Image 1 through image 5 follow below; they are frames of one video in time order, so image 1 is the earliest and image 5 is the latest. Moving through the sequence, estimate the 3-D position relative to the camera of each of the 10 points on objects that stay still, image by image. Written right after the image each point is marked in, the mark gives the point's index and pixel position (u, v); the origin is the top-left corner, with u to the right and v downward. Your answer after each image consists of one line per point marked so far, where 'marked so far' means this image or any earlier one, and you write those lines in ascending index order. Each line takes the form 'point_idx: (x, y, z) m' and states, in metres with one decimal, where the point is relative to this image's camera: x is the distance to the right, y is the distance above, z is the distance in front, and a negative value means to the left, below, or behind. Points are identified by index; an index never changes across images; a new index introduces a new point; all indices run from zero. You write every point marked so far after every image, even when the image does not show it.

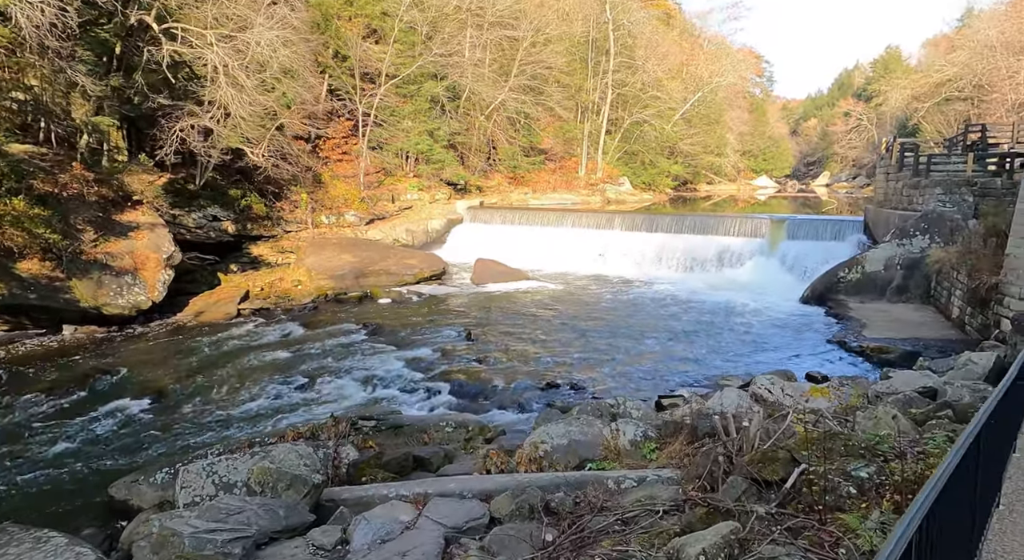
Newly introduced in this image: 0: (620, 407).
0: (+1.0, -1.2, +6.2) m
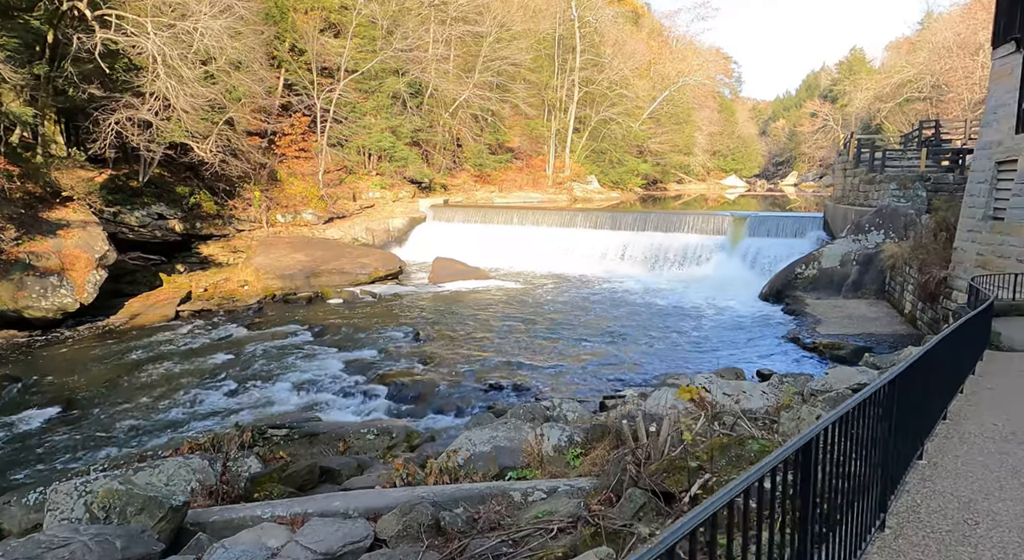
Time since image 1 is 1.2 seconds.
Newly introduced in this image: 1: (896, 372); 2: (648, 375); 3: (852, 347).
0: (+0.4, -1.2, +5.9) m
1: (+2.0, -0.5, +3.4) m
2: (+1.7, -1.2, +8.3) m
3: (+4.7, -0.9, +9.1) m
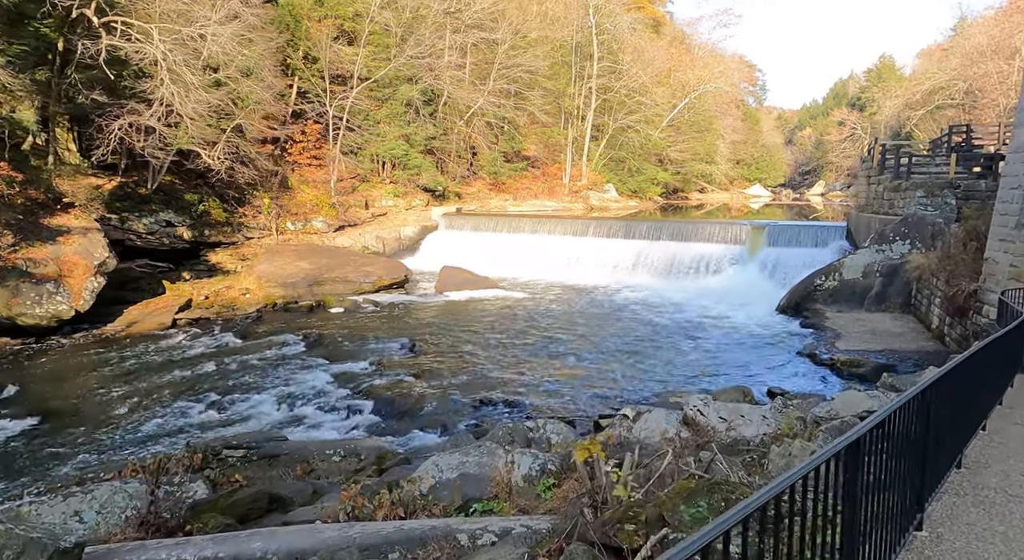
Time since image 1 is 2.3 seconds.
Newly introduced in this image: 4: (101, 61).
0: (+0.2, -1.3, +5.5) m
1: (+1.8, -0.5, +2.9) m
2: (+1.6, -1.3, +7.8) m
3: (+4.7, -1.1, +8.5) m
4: (-7.8, +4.2, +12.5) m
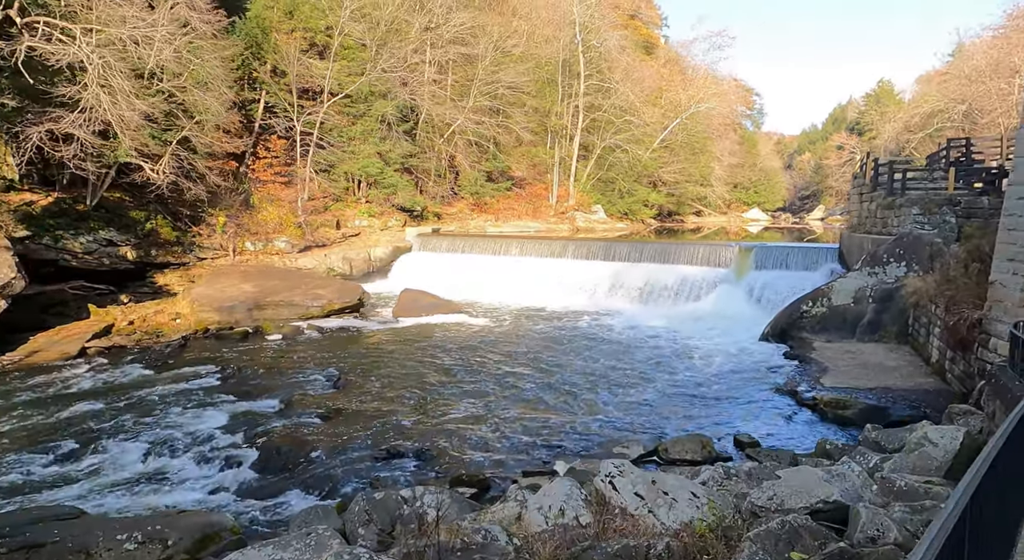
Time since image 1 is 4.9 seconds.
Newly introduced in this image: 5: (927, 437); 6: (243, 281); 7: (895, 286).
0: (-0.6, -1.4, +4.2) m
1: (+0.9, -0.6, +1.7) m
2: (+0.8, -1.6, +6.5) m
3: (+3.8, -1.4, +7.2) m
4: (-8.6, +3.8, +11.4) m
5: (+2.9, -1.2, +4.6) m
6: (-5.7, 0.0, +13.9) m
7: (+6.0, -0.1, +10.3) m
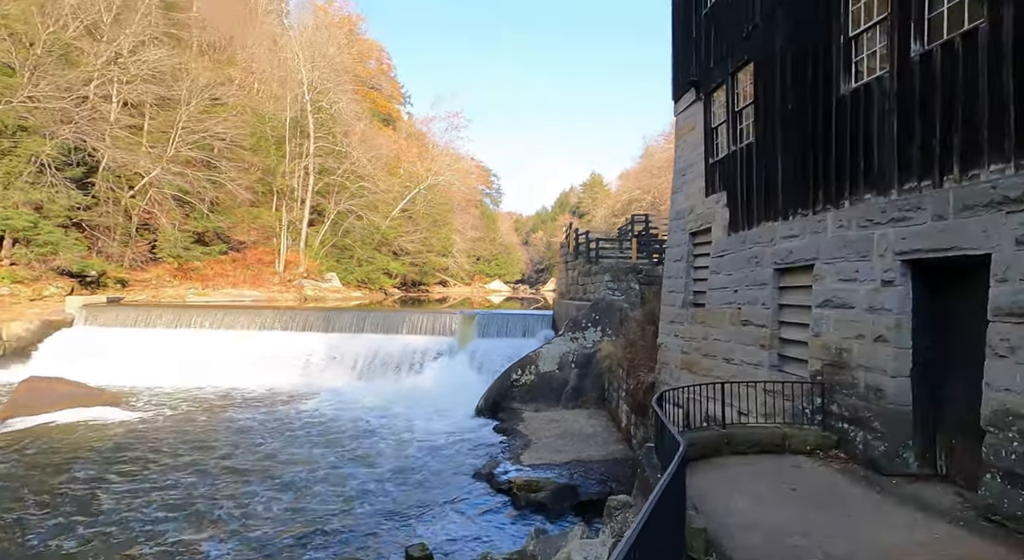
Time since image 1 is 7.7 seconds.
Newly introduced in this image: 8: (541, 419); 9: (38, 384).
0: (-2.7, -1.7, +2.1) m
1: (-0.4, -0.7, +0.4) m
2: (-2.2, -2.2, +4.8) m
3: (+0.4, -2.1, +6.5) m
4: (-12.9, +2.8, +6.5) m
5: (+0.4, -1.5, +3.9) m
6: (-11.0, -1.3, +9.4) m
7: (+1.3, -1.1, +10.3) m
8: (+0.4, -2.1, +9.6) m
9: (-8.1, -1.8, +11.3) m
